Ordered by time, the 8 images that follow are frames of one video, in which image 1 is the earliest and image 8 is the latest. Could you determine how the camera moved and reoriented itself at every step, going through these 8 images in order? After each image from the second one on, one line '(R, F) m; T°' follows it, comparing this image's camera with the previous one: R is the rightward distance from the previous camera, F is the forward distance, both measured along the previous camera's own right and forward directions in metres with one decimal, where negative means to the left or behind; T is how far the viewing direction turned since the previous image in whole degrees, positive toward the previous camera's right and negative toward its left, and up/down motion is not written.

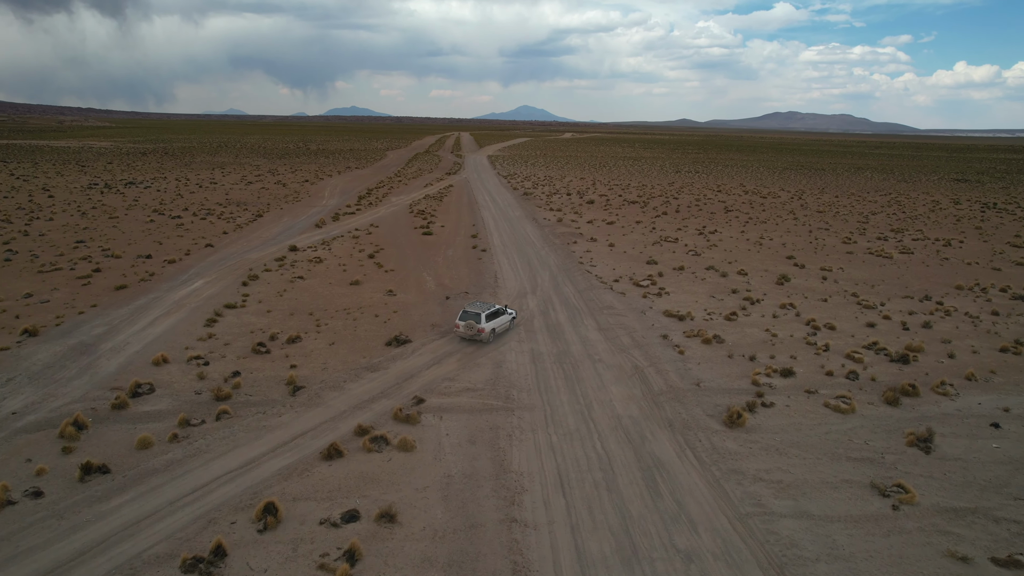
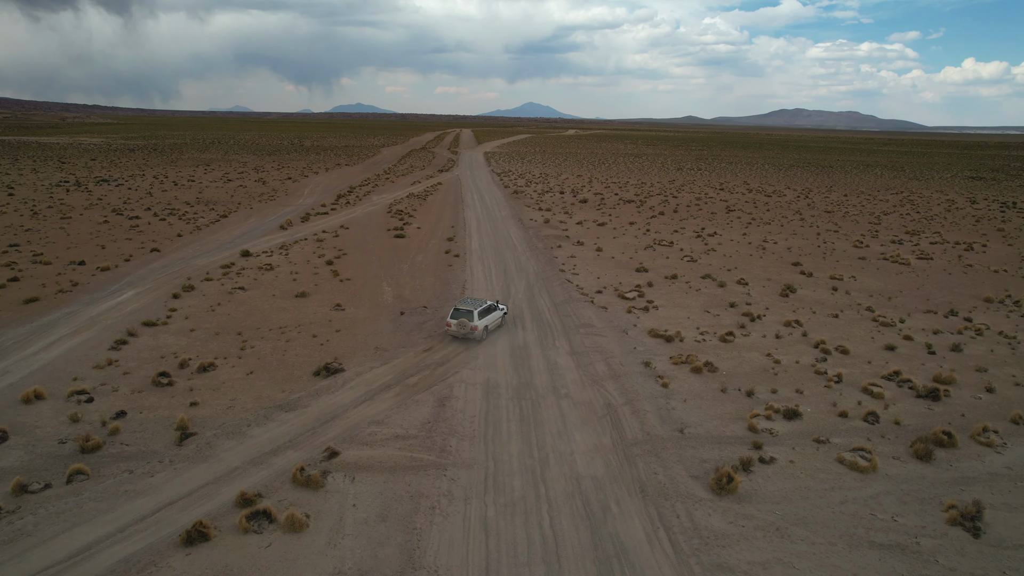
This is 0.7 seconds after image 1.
(+1.4, +3.5) m; 0°
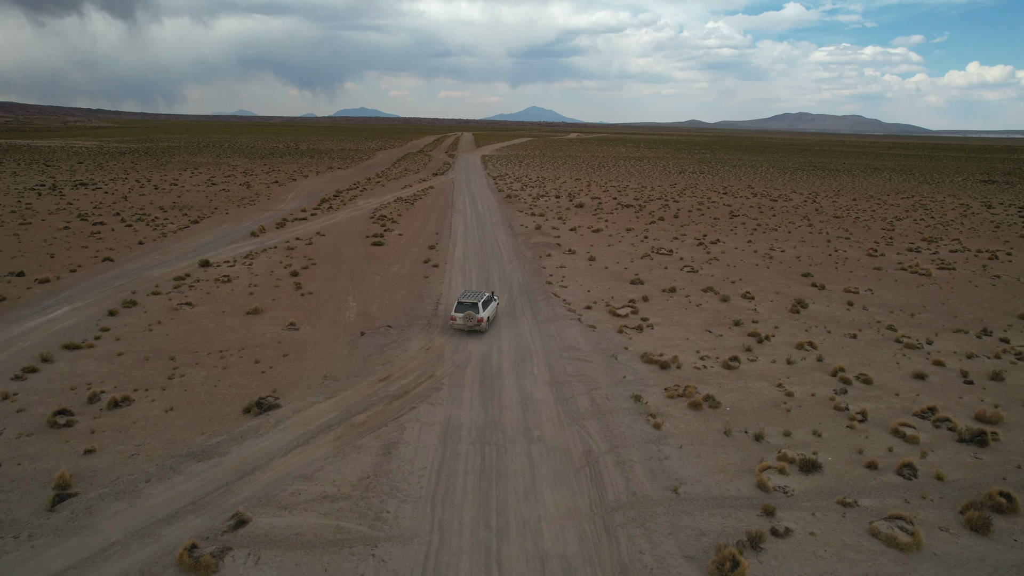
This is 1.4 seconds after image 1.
(+0.9, +2.8) m; 0°
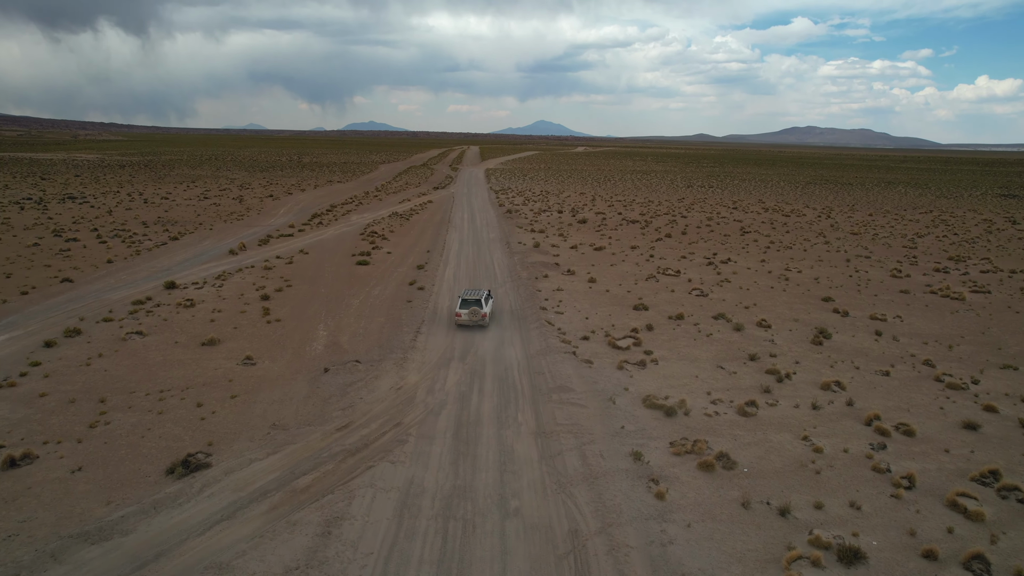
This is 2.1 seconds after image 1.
(+0.6, +2.5) m; -1°
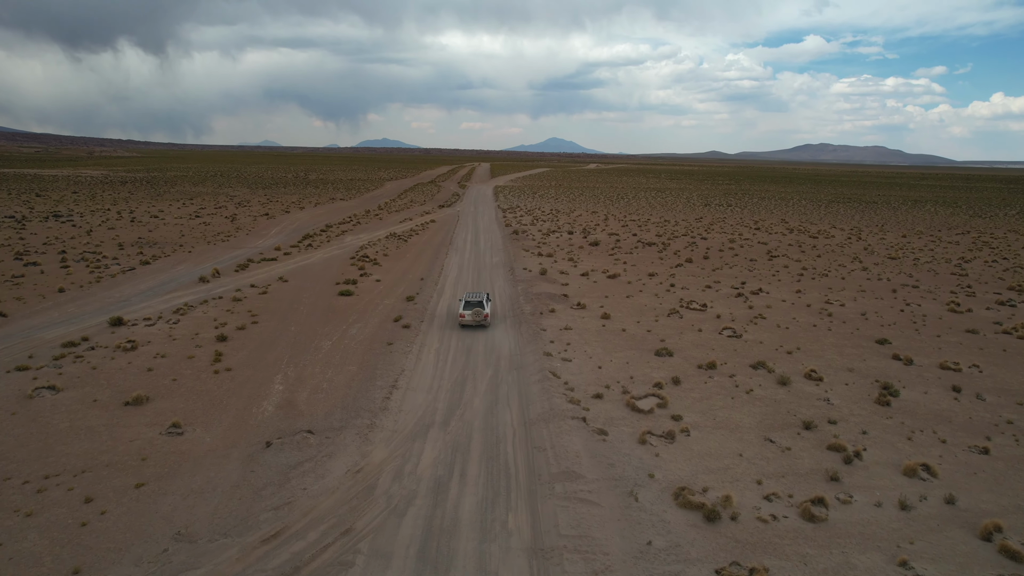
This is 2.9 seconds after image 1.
(+0.4, +3.9) m; -1°
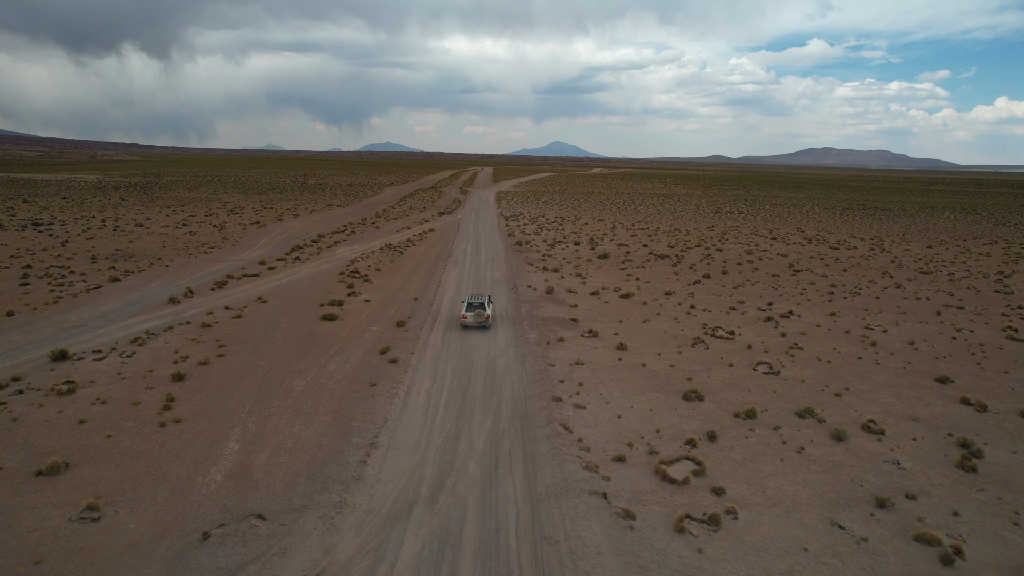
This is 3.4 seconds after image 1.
(0.0, +3.1) m; 0°
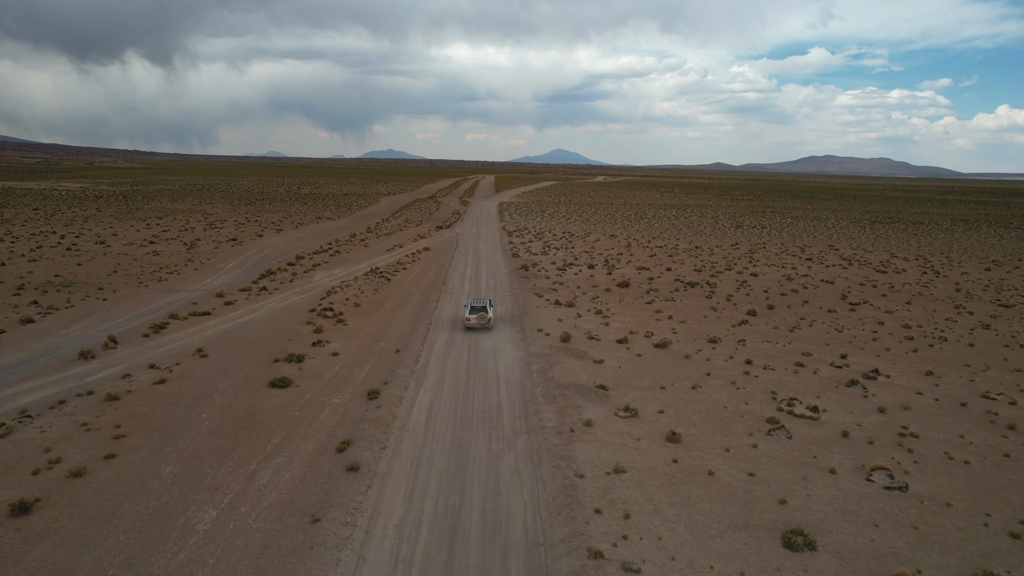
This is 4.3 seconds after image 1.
(-0.2, +6.4) m; 0°
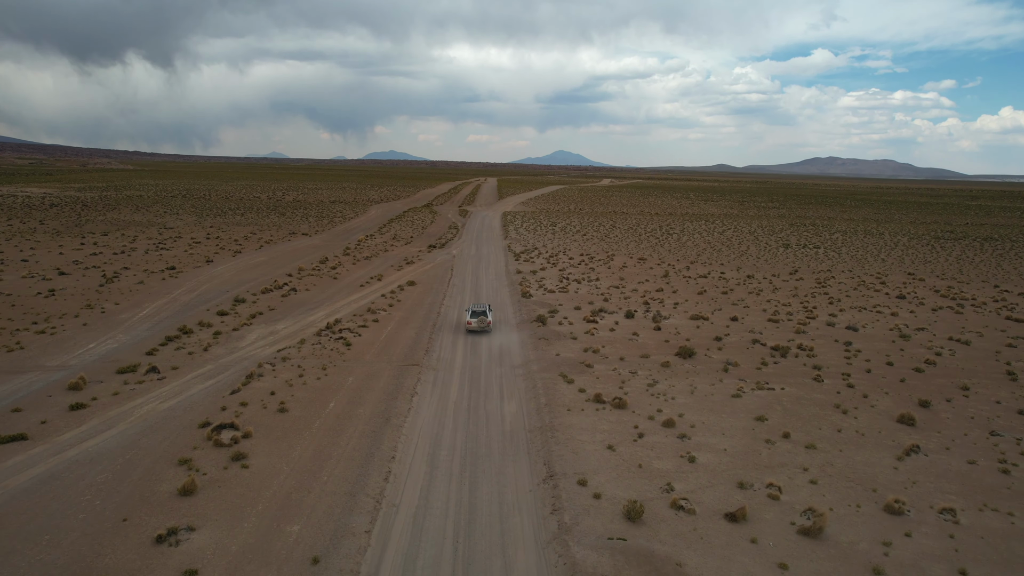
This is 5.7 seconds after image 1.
(-0.4, +11.9) m; 0°
